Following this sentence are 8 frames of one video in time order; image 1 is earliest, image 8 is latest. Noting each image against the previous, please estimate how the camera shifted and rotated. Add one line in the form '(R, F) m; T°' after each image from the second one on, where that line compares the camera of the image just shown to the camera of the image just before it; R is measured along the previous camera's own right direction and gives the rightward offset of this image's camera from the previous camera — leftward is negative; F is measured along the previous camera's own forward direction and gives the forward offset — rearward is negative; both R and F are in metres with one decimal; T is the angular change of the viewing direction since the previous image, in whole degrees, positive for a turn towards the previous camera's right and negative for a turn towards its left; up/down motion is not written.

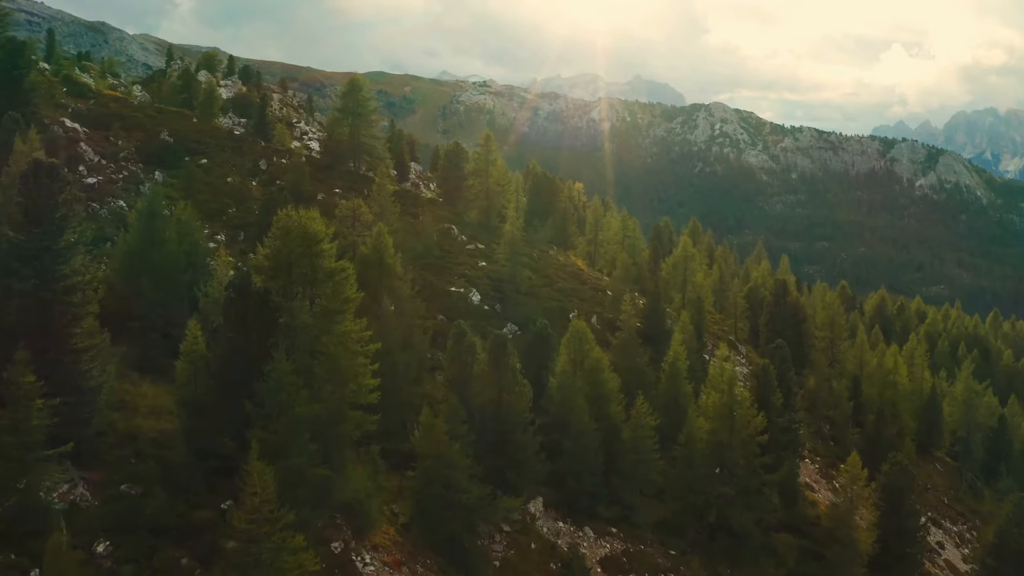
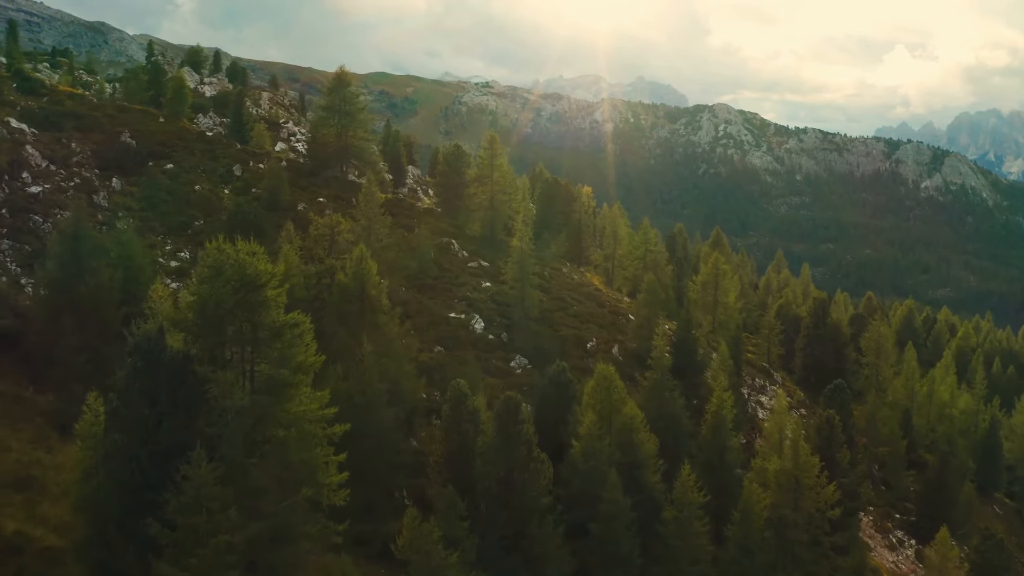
(-0.4, +8.5) m; 0°
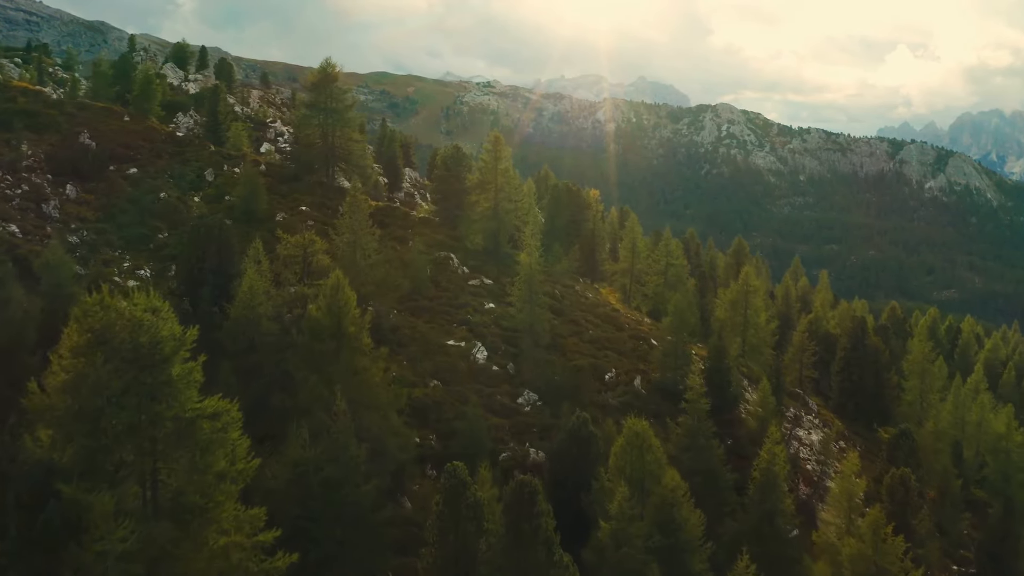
(-0.3, +7.0) m; 0°
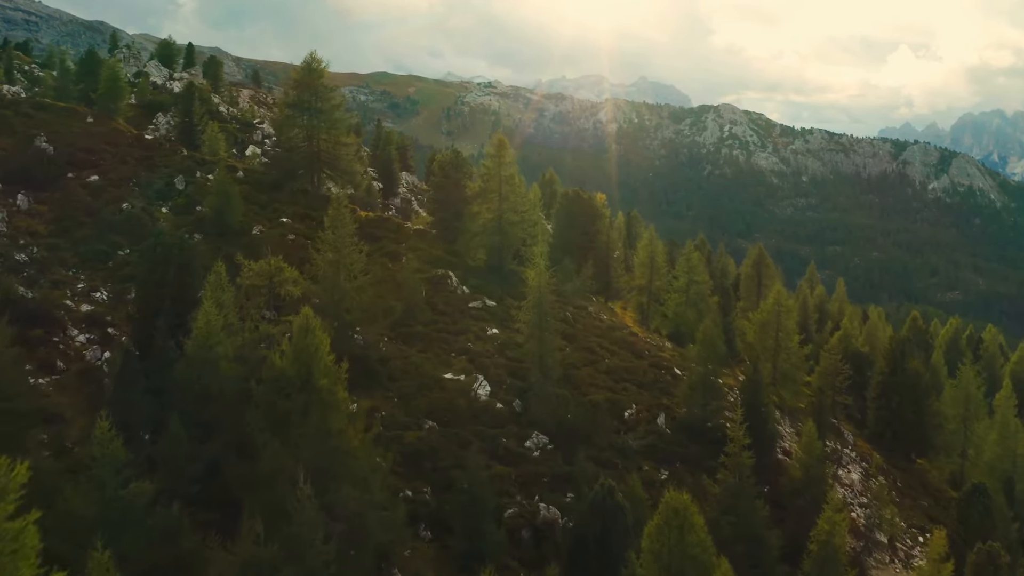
(-0.3, +5.8) m; 0°
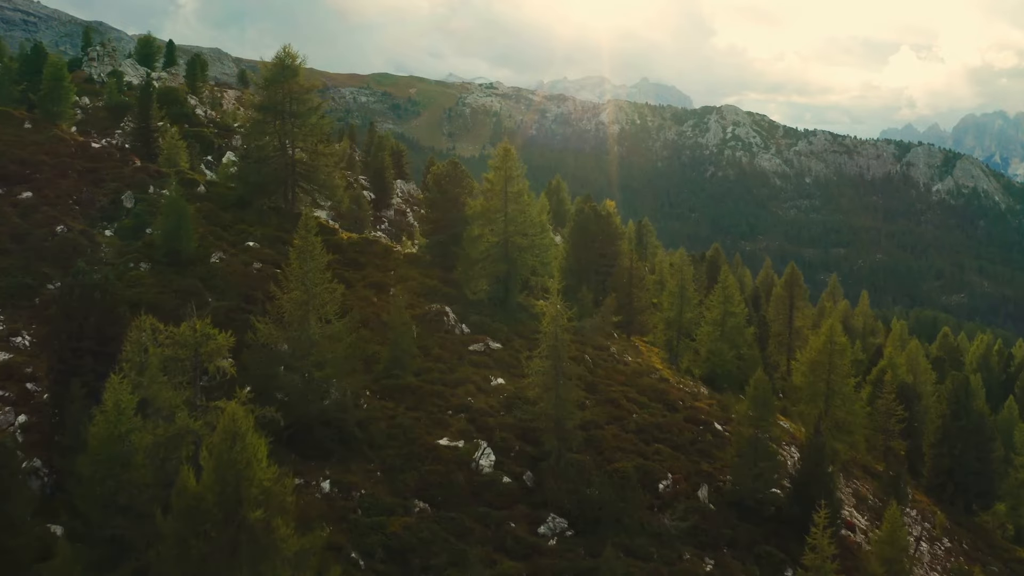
(-0.3, +7.6) m; 0°
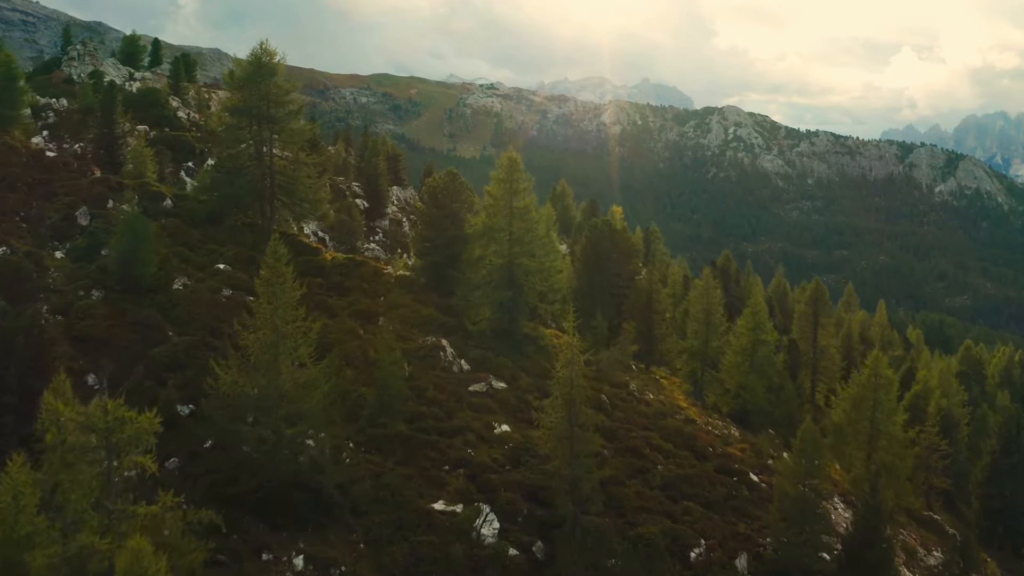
(-0.2, +4.9) m; 0°
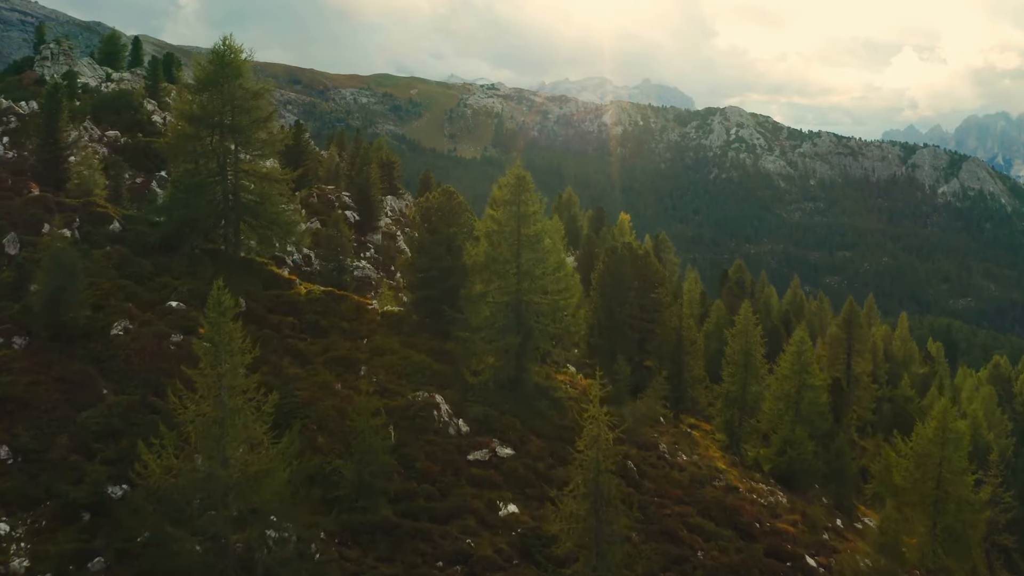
(-0.2, +5.8) m; 0°
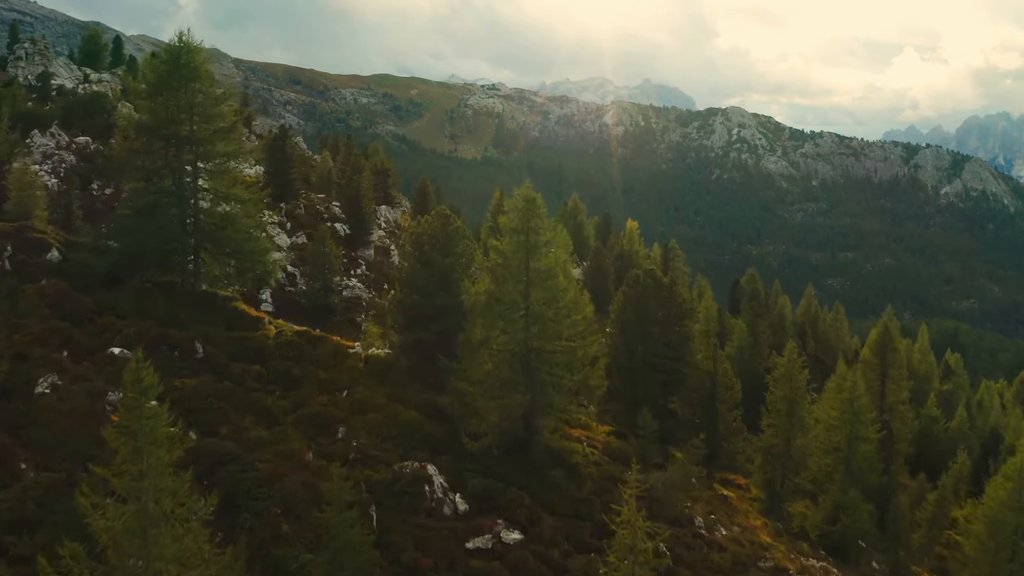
(-0.2, +4.9) m; 0°
